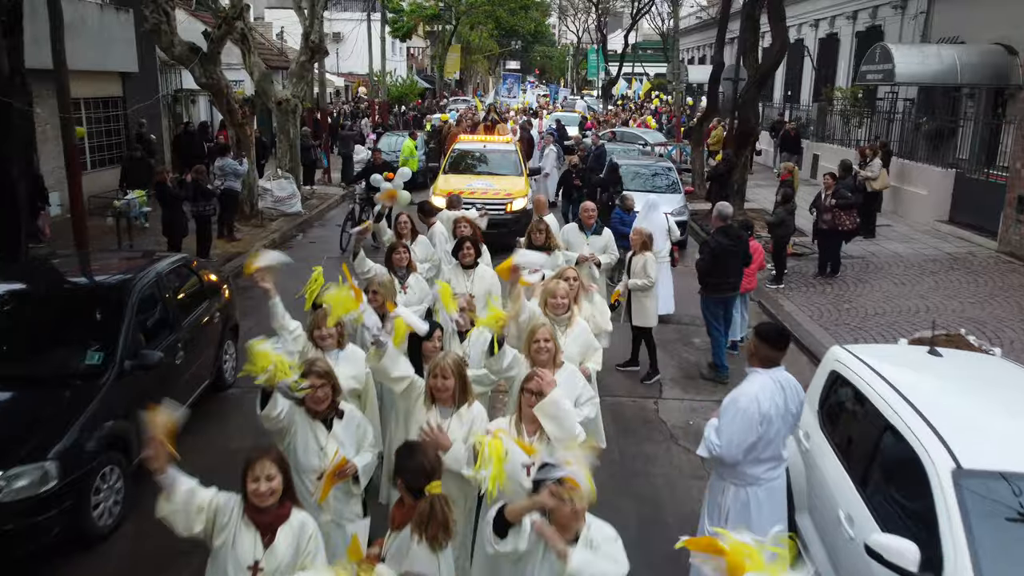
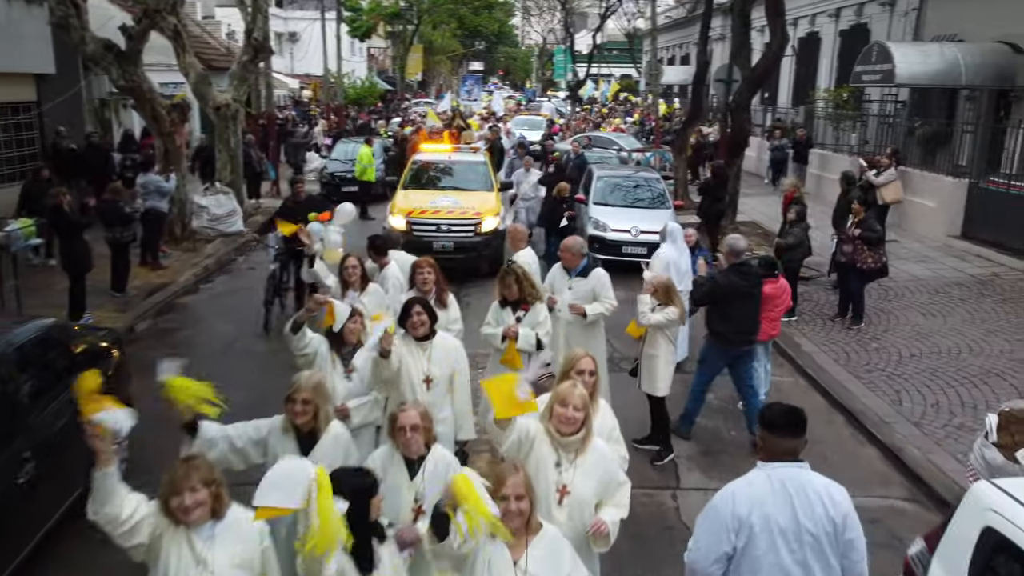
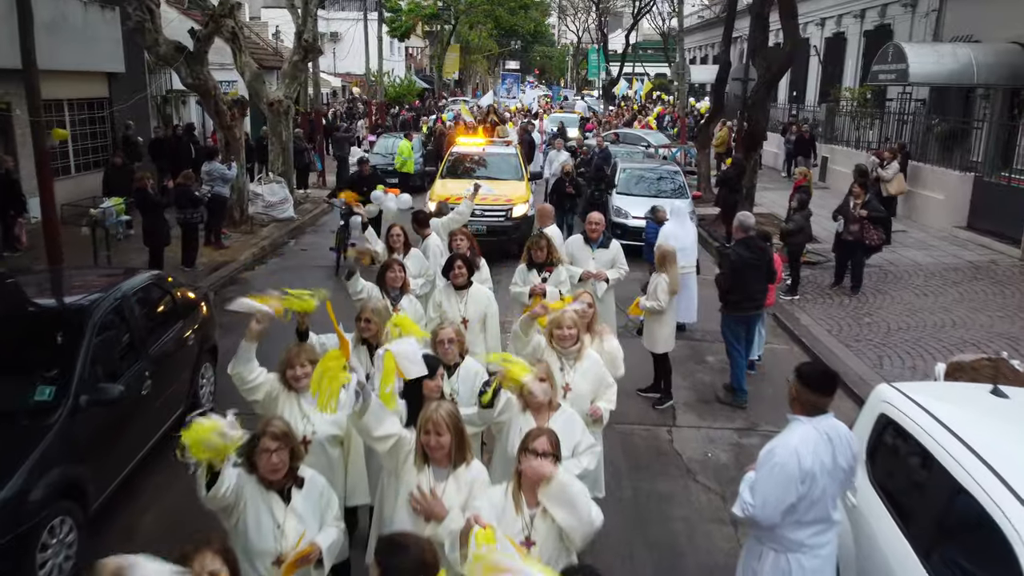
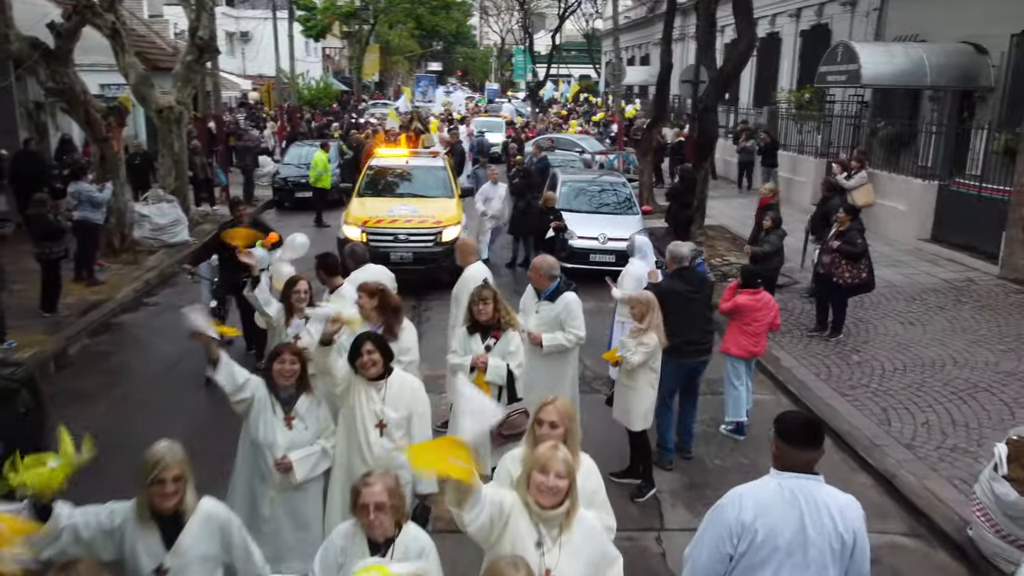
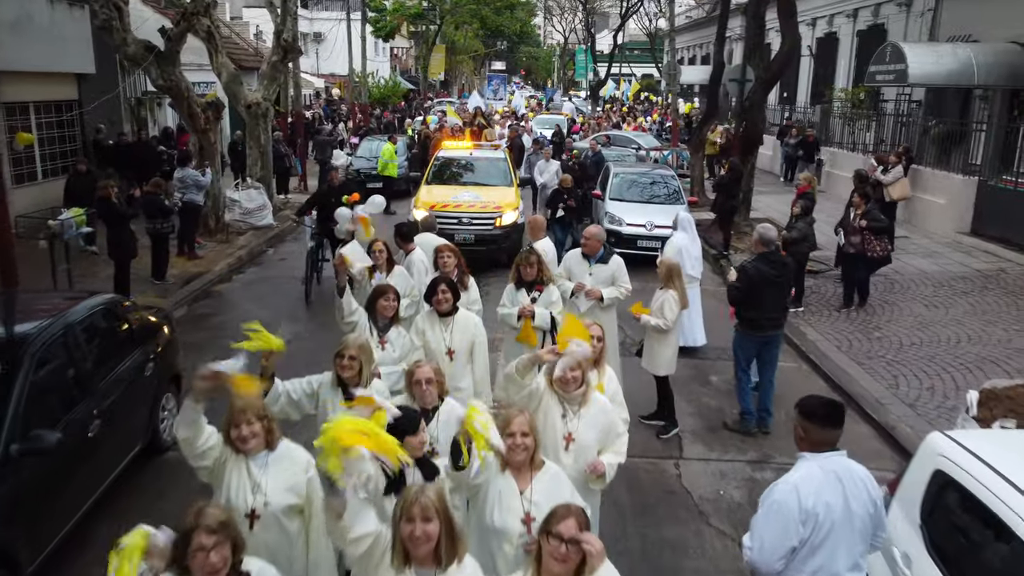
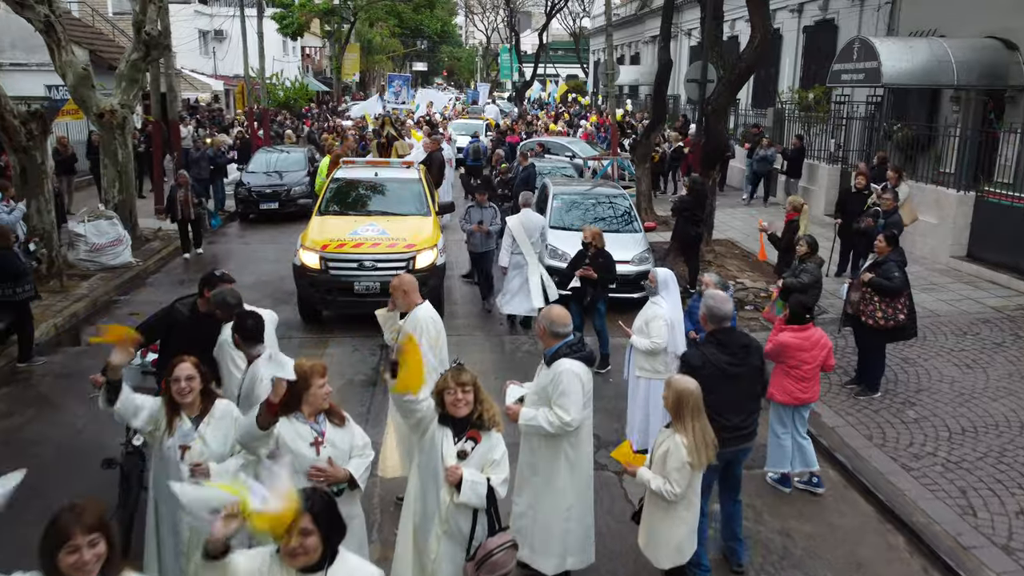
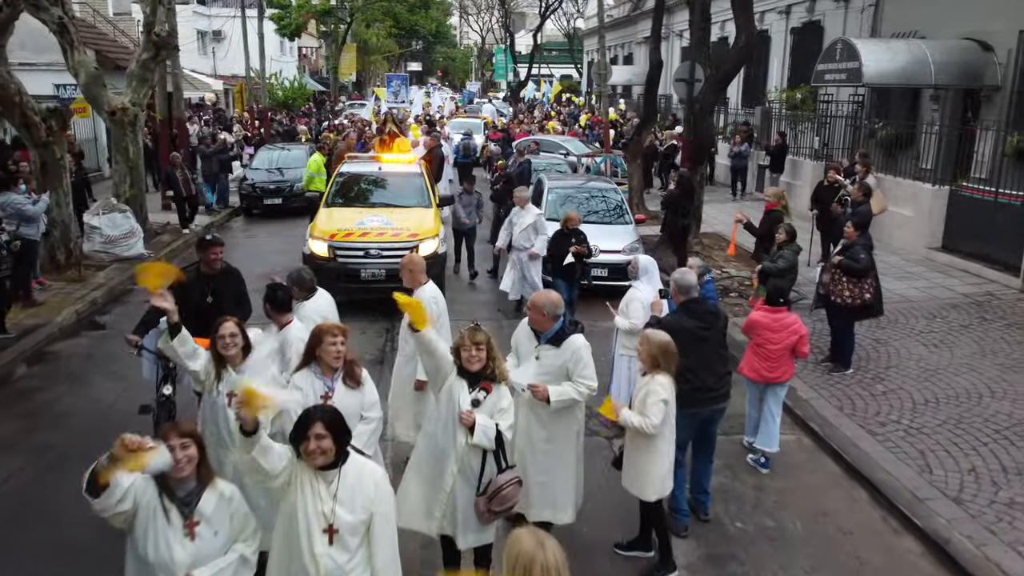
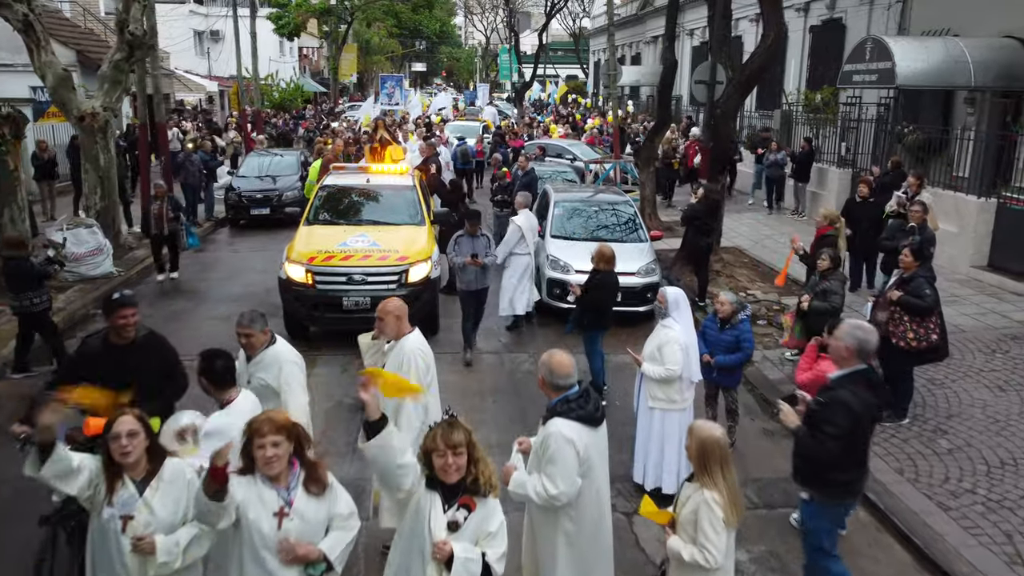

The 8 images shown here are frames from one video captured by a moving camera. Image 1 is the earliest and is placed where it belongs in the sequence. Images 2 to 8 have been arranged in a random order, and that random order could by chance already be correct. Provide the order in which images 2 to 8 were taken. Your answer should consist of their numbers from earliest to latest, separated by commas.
3, 5, 2, 4, 7, 6, 8
